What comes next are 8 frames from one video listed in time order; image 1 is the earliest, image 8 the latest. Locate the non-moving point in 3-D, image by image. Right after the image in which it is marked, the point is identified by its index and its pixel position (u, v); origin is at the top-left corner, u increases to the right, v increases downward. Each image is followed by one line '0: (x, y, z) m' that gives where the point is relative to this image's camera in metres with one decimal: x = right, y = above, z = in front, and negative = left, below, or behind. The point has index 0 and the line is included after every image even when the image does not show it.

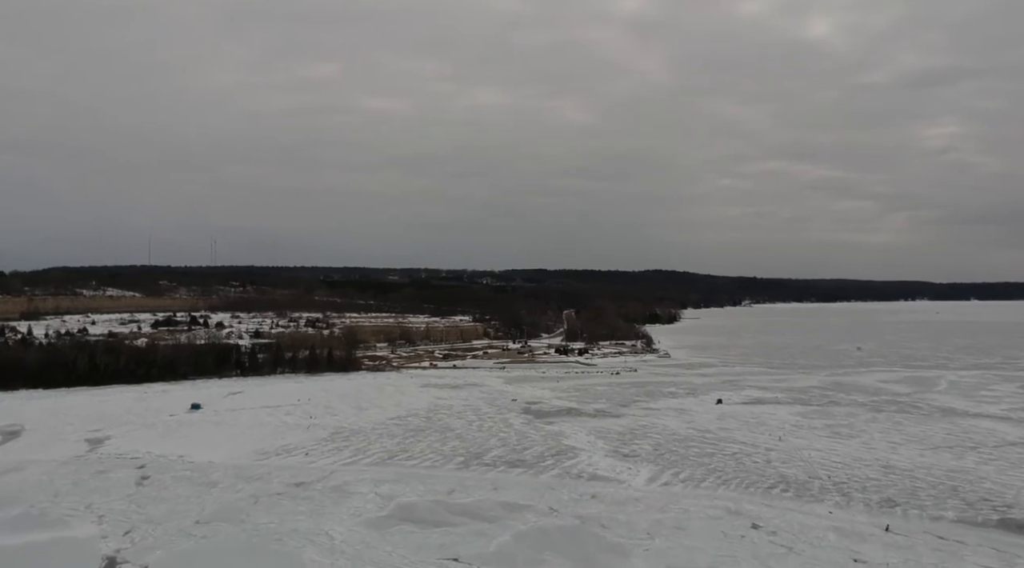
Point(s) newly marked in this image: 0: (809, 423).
0: (+7.2, -3.4, +19.5) m
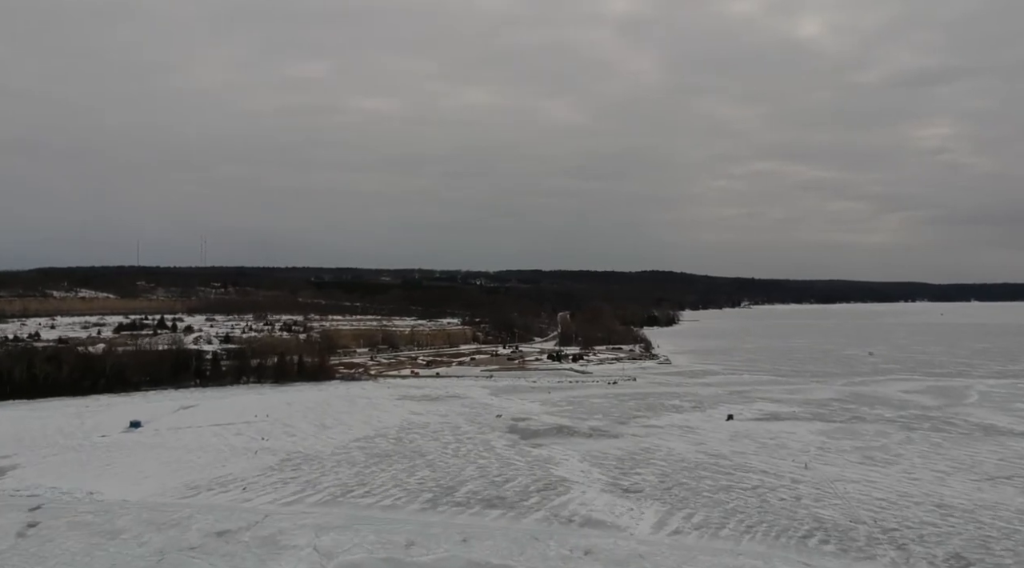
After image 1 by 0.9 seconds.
0: (+6.9, -3.4, +16.9) m
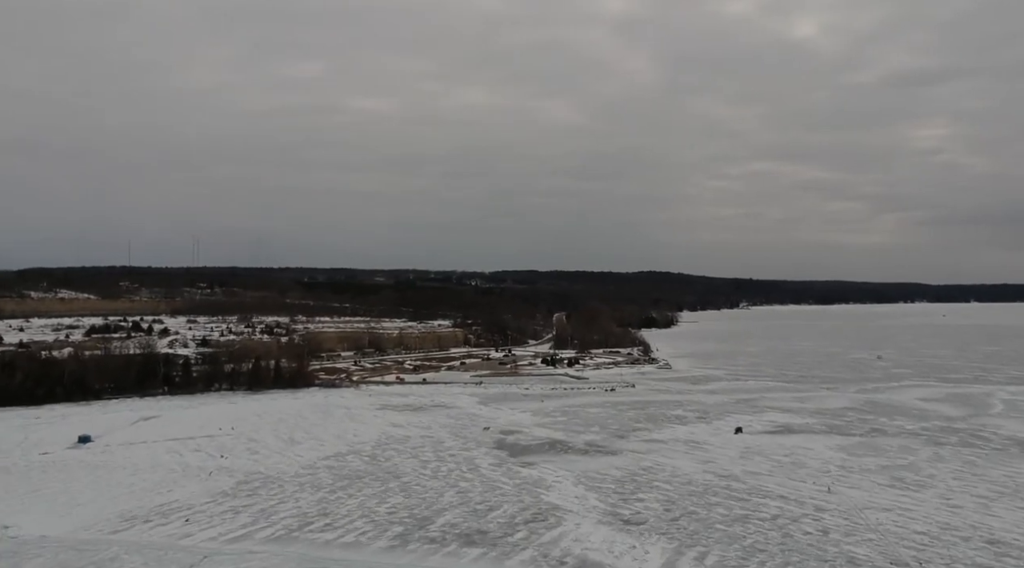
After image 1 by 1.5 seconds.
0: (+6.6, -3.4, +15.2) m
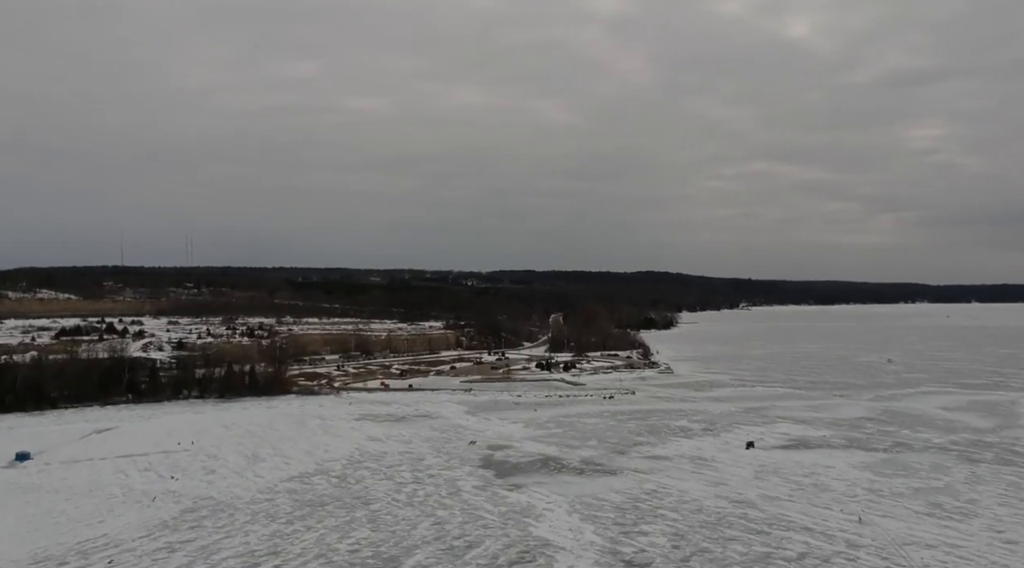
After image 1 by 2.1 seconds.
0: (+6.4, -3.4, +13.5) m
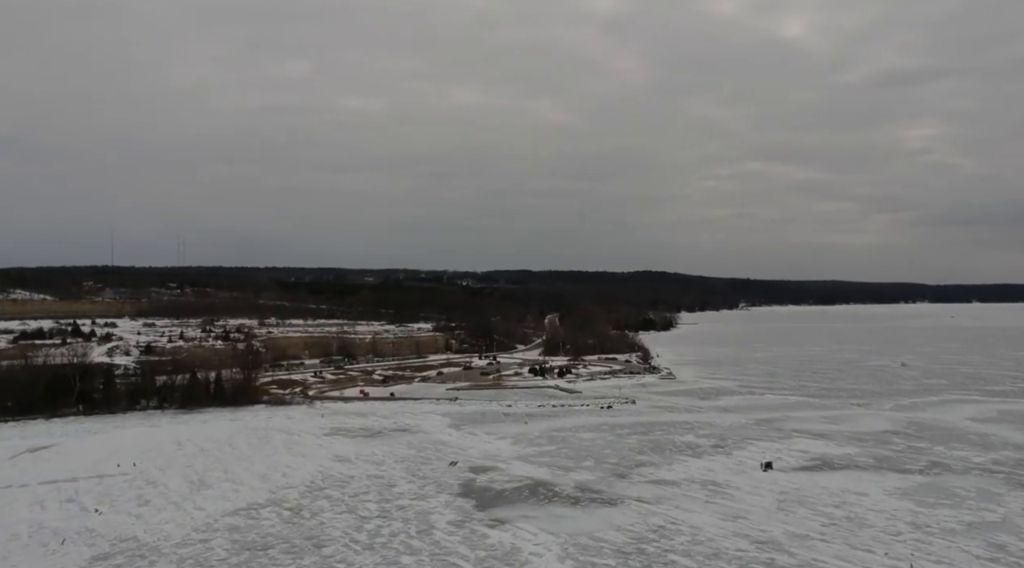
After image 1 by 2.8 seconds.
0: (+6.1, -3.4, +11.5) m
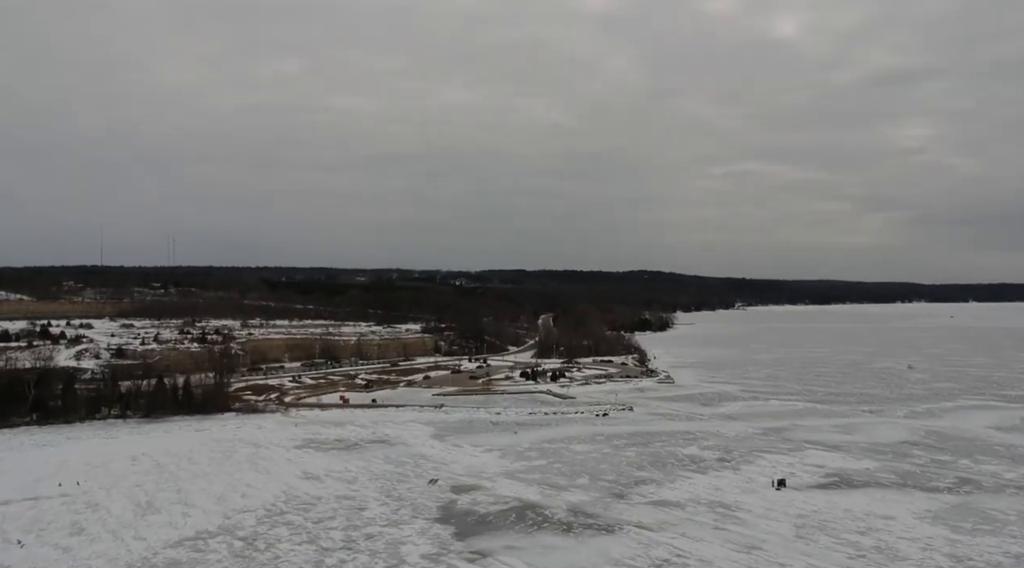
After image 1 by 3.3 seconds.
0: (+5.9, -3.4, +10.1) m
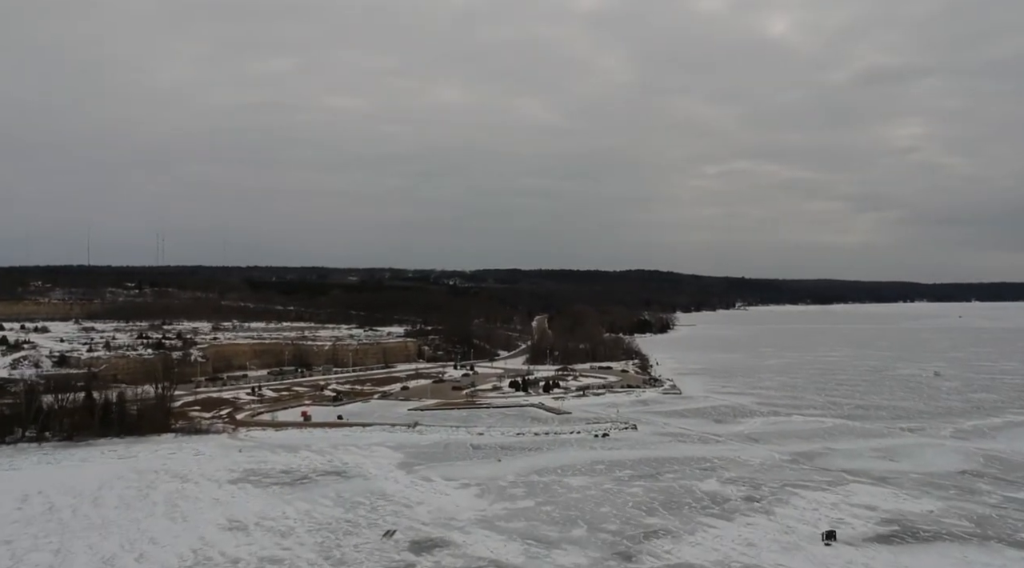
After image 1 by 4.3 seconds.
0: (+5.6, -3.4, +7.2) m
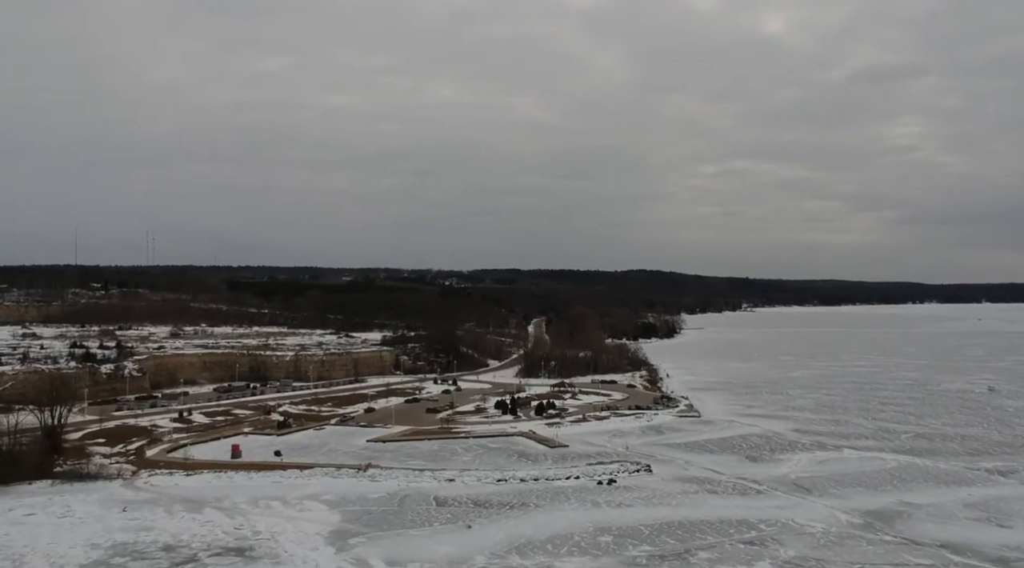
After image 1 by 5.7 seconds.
0: (+5.3, -3.4, +3.2) m
